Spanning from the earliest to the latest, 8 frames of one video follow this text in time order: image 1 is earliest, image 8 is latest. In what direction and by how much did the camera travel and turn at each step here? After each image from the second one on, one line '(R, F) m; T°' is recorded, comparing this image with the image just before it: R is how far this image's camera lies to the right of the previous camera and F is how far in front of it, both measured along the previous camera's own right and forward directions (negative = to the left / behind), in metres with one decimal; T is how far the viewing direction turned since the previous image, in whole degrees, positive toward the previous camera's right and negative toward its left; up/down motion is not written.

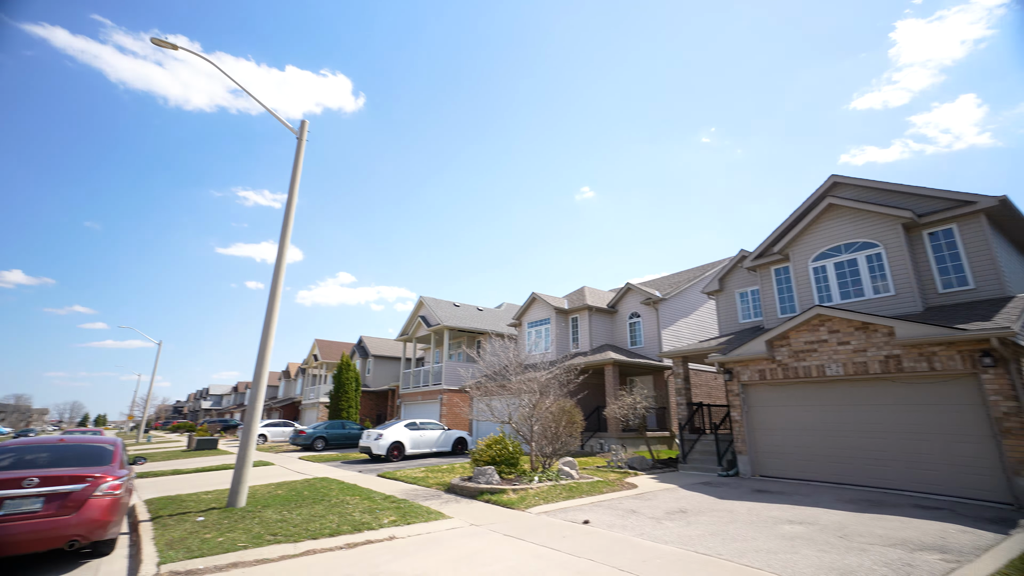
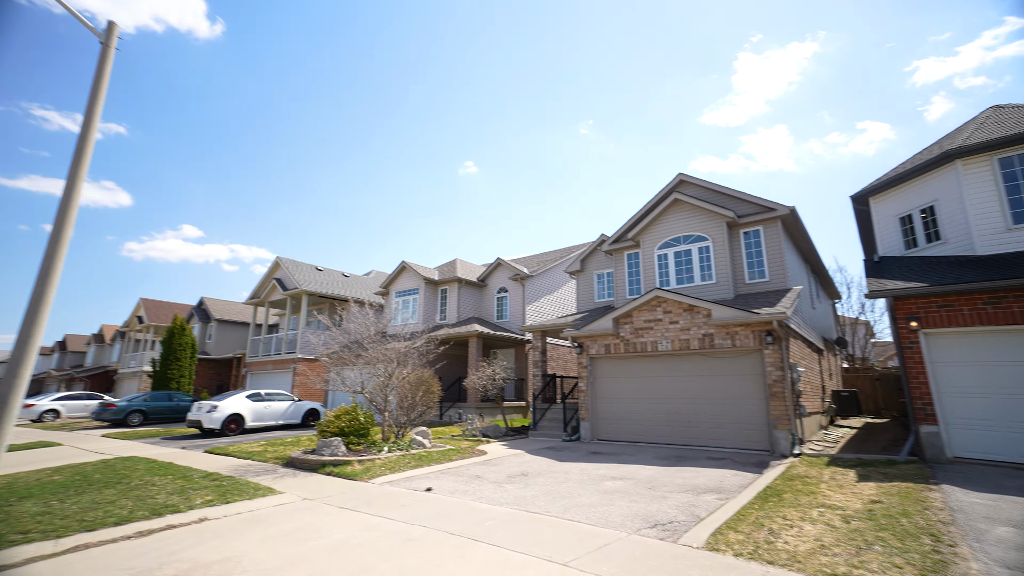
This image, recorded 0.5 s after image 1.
(+0.3, +0.1) m; +15°
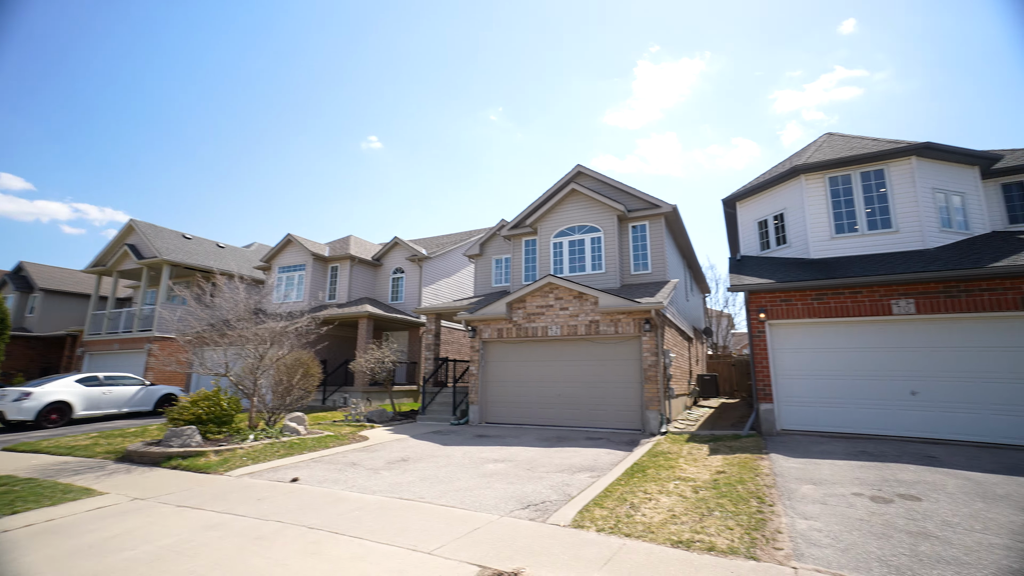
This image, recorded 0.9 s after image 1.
(+0.2, +0.2) m; +12°
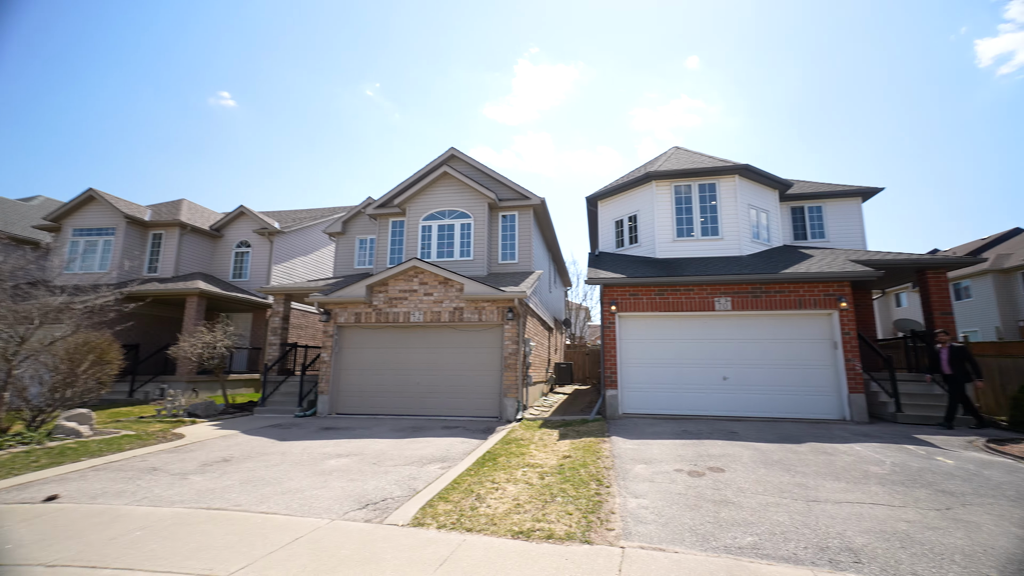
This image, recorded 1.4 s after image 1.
(+0.2, +0.3) m; +16°
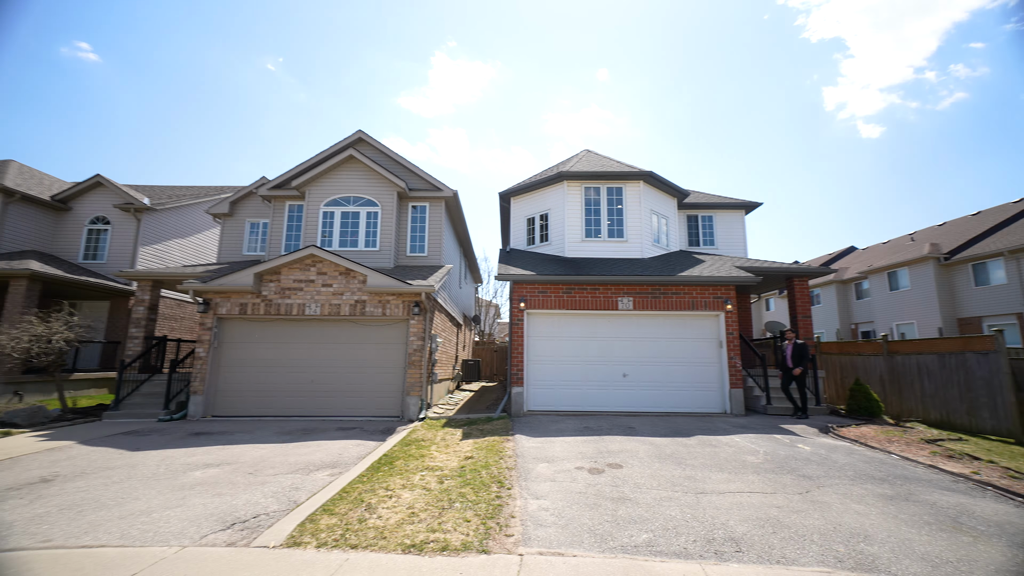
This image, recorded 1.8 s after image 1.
(+0.1, +0.2) m; +11°
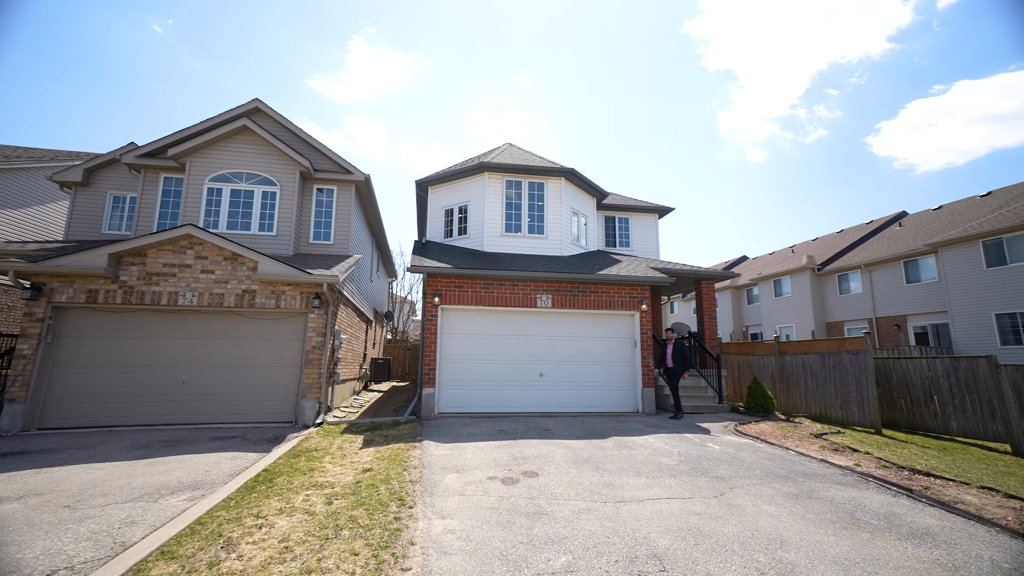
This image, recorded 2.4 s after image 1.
(+0.1, +0.5) m; +10°
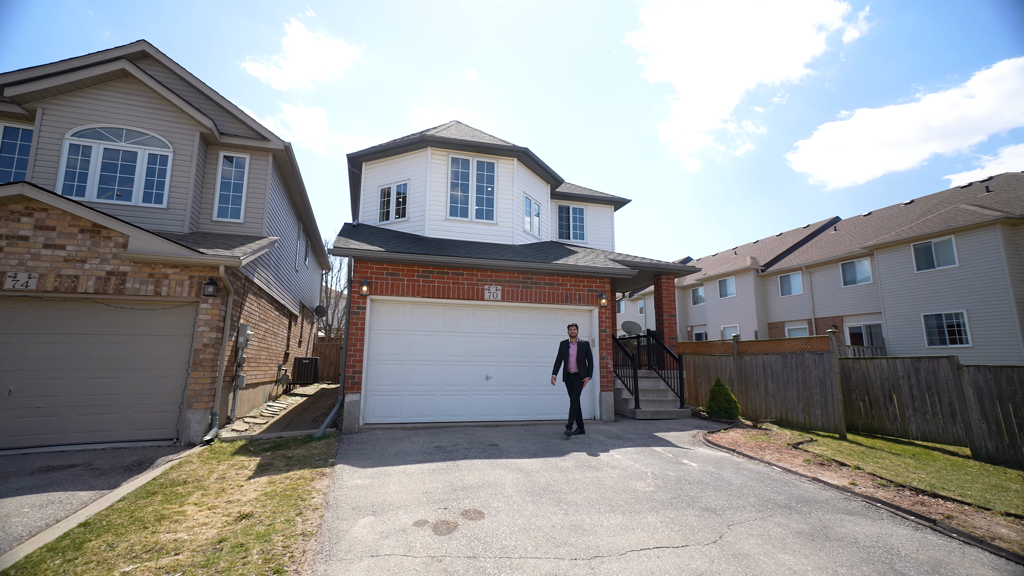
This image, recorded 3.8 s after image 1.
(0.0, +1.2) m; +7°
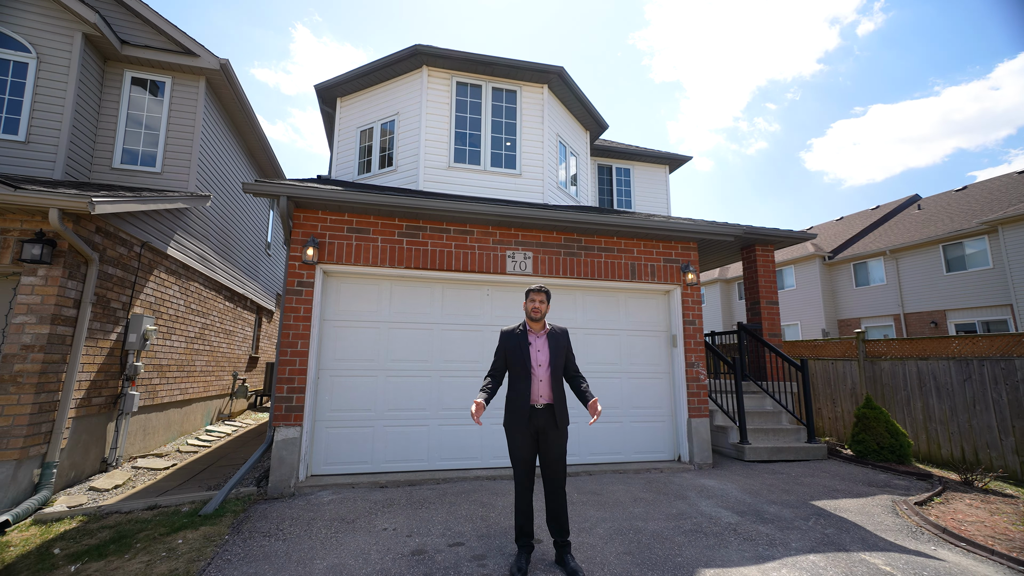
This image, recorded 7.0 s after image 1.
(-0.3, +3.1) m; -2°
